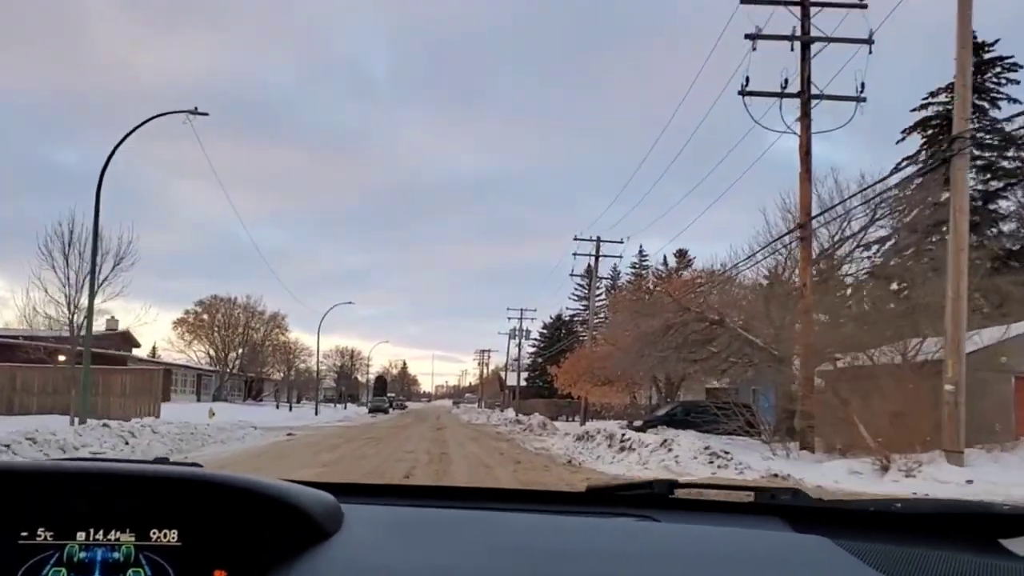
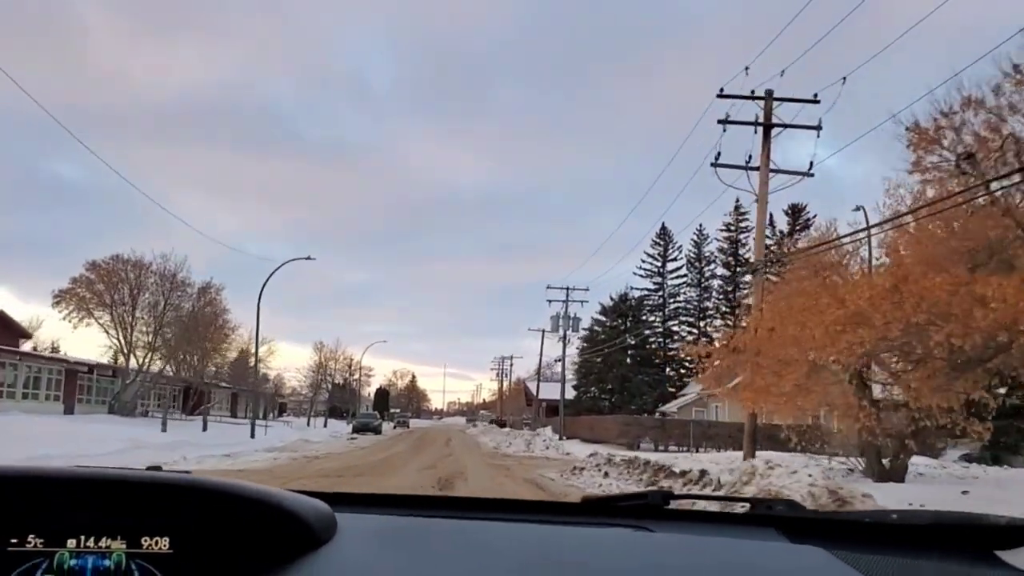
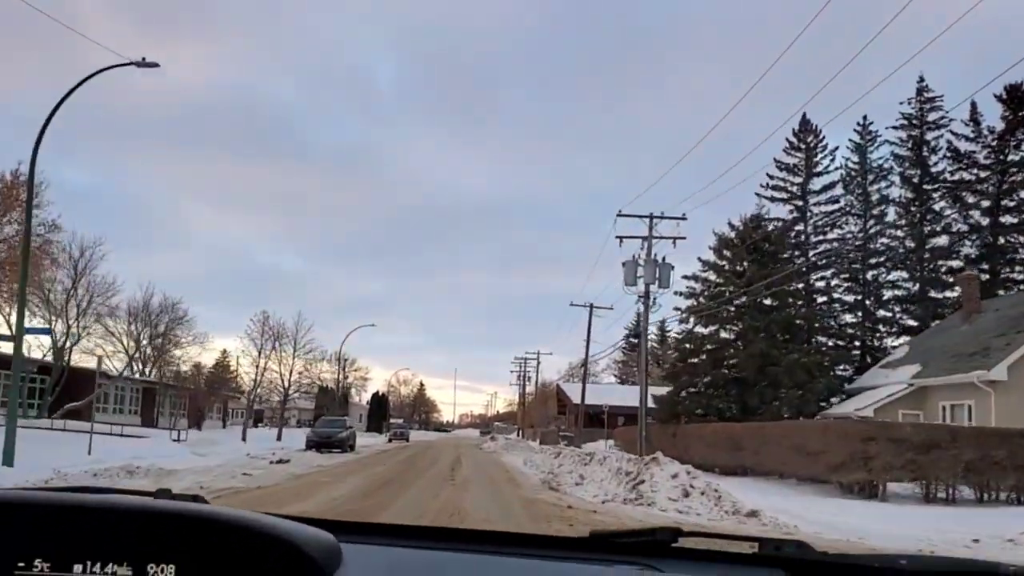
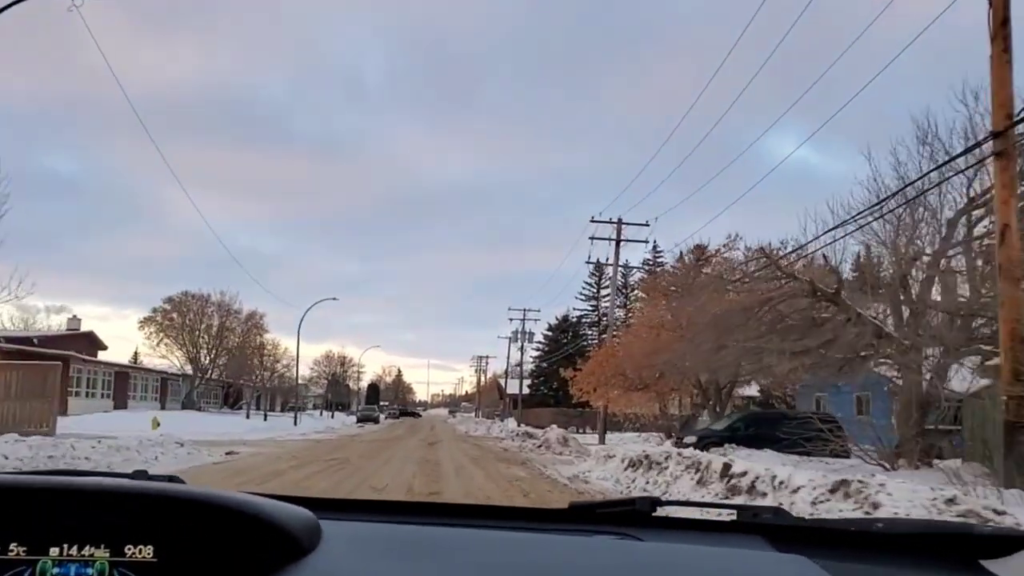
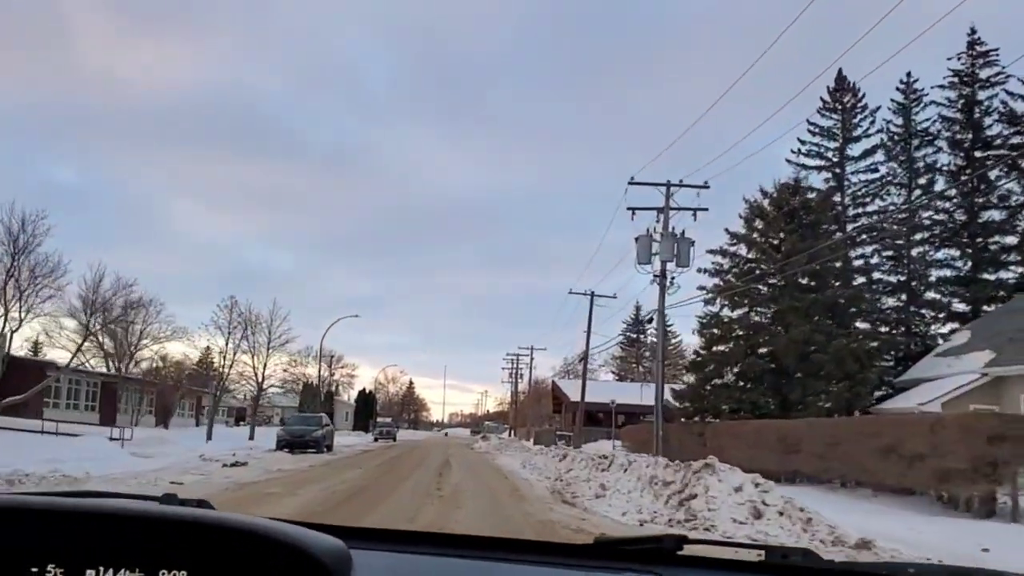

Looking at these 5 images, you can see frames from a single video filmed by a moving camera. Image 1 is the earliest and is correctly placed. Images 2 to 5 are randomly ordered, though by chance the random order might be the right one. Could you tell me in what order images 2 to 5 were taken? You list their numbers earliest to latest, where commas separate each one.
4, 2, 3, 5
